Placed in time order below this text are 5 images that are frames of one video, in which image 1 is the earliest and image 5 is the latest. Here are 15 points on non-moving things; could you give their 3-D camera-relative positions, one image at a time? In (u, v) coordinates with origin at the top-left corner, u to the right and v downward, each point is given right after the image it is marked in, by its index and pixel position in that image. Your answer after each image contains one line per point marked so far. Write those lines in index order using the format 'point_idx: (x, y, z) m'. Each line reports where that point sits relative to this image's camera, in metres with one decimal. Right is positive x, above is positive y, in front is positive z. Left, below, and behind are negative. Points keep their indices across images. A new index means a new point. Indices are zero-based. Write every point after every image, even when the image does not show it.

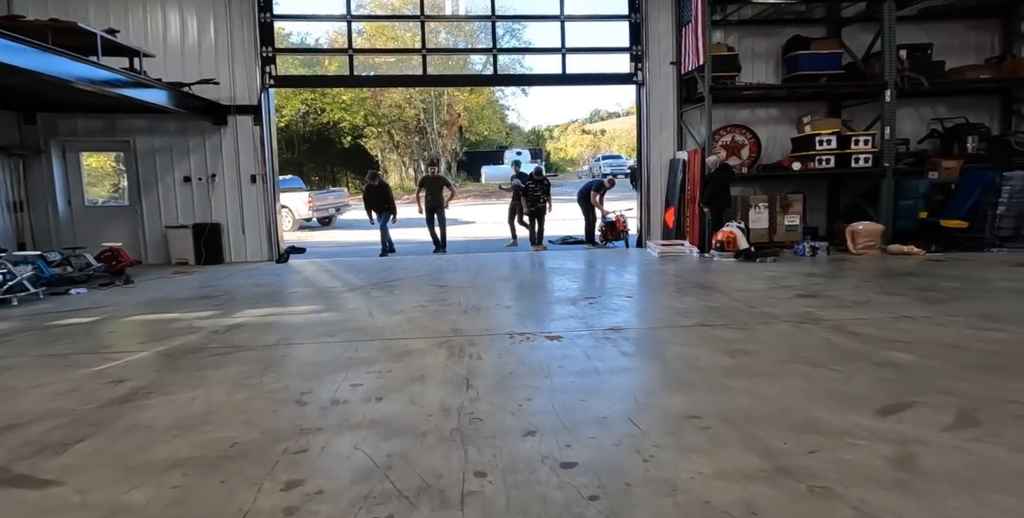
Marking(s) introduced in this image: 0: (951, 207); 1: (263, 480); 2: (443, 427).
0: (+5.7, +0.7, +7.6) m
1: (-0.8, -0.7, +1.8) m
2: (-0.3, -0.6, +2.2) m
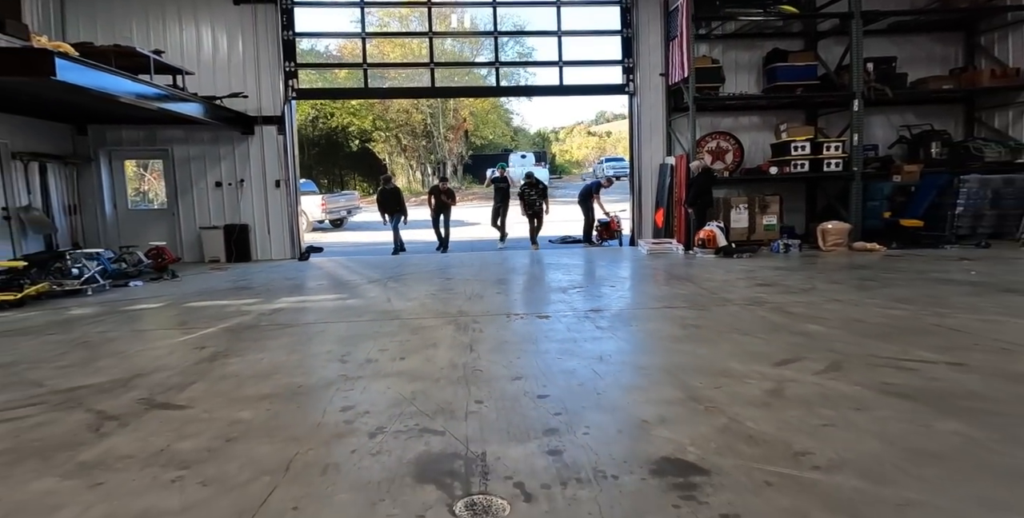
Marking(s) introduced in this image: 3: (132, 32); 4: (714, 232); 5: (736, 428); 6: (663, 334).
0: (+5.7, +0.8, +8.3) m
1: (-0.8, -0.6, +2.6) m
2: (-0.3, -0.6, +3.0) m
3: (-5.8, +3.5, +9.0) m
4: (+2.9, +0.4, +8.4) m
5: (+0.9, -0.6, +2.2) m
6: (+1.0, -0.5, +3.8) m
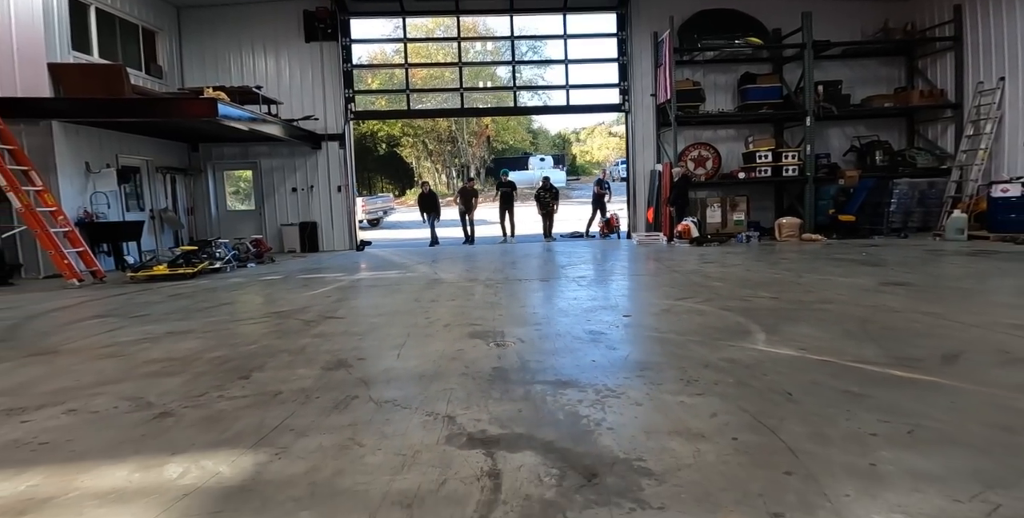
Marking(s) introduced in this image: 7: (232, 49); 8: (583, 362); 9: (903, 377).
0: (+5.9, +1.0, +10.2) m
1: (-0.8, -0.5, +4.8) m
2: (-0.2, -0.4, +5.1) m
3: (-5.5, +3.7, +11.3) m
4: (+3.2, +0.6, +10.4) m
5: (+0.9, -0.5, +4.3) m
6: (+1.1, -0.3, +5.9) m
7: (-5.4, +4.1, +11.3) m
8: (+0.4, -0.6, +3.3) m
9: (+1.8, -0.5, +2.6) m
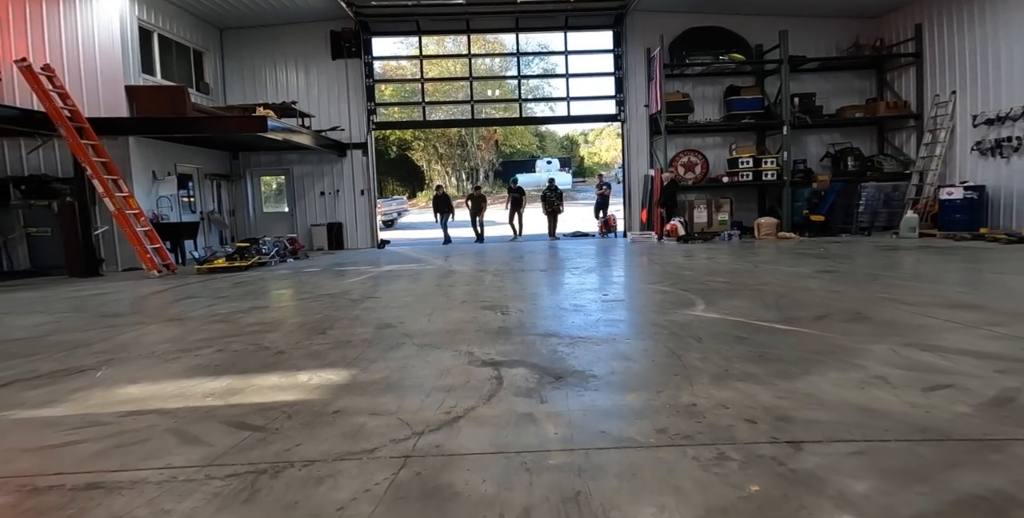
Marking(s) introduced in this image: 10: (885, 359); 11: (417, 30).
0: (+6.0, +1.1, +11.4) m
1: (-0.8, -0.4, +6.0) m
2: (-0.2, -0.3, +6.3) m
3: (-5.4, +3.8, +12.6) m
4: (+3.3, +0.7, +11.6) m
5: (+0.9, -0.4, +5.5) m
6: (+1.1, -0.2, +7.1) m
7: (-5.3, +4.2, +12.6) m
8: (+0.4, -0.5, +4.5) m
9: (+1.8, -0.5, +3.8) m
10: (+1.9, -0.5, +2.9) m
11: (-2.1, +5.0, +12.6) m
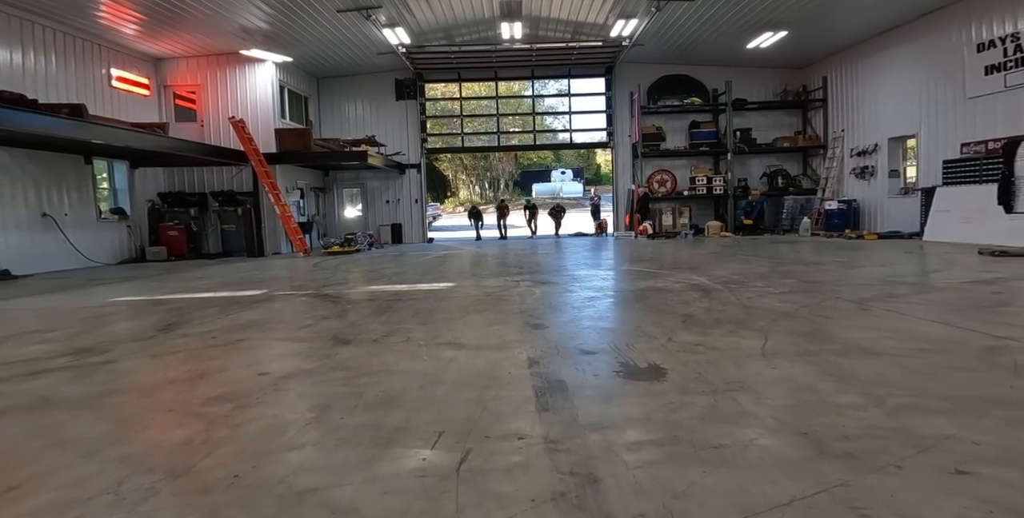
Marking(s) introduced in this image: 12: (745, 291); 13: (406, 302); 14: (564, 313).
0: (+6.5, +1.3, +15.5) m
1: (-0.5, -0.1, +10.3) m
2: (0.0, -0.1, +10.6) m
3: (-4.9, +4.1, +17.1) m
4: (+3.7, +0.9, +15.8) m
5: (+1.1, -0.1, +9.8) m
6: (+1.4, 0.0, +11.4) m
7: (-4.8, +4.5, +17.0) m
8: (+0.6, -0.2, +8.8) m
9: (+1.9, -0.2, +8.1) m
10: (+2.0, -0.2, +7.2) m
11: (-1.6, +5.3, +17.0) m
12: (+2.3, -0.3, +5.7) m
13: (-1.1, -0.5, +6.0) m
14: (+0.4, -0.5, +5.2) m
